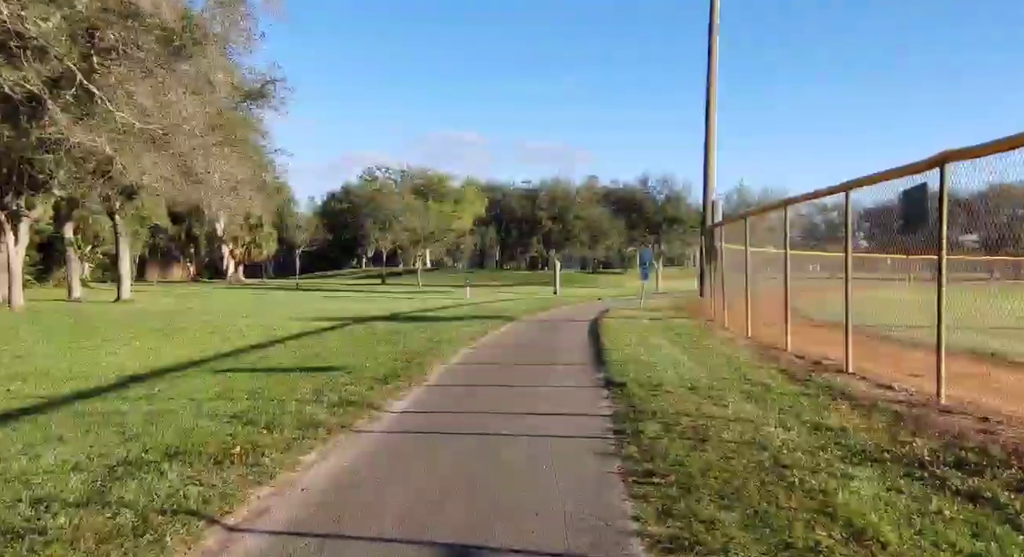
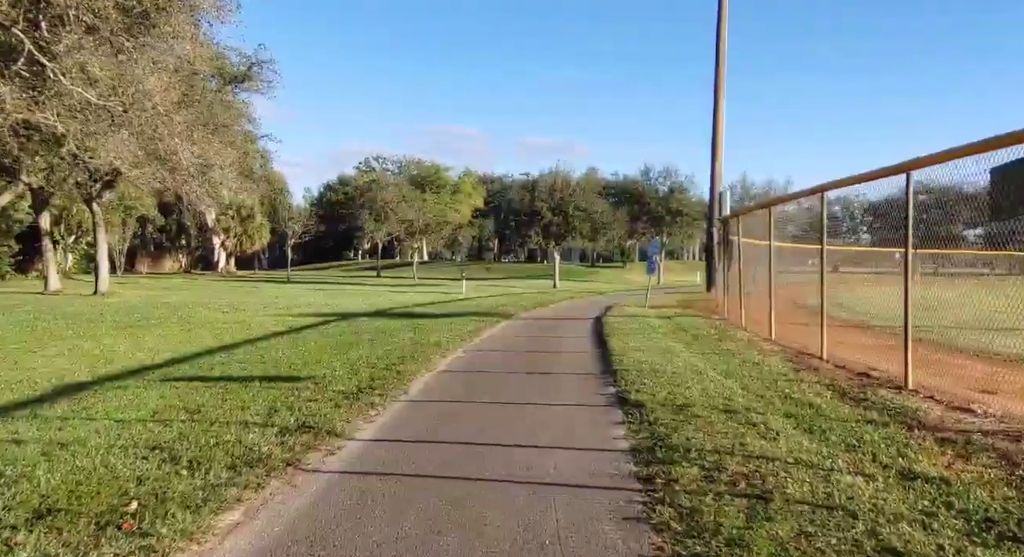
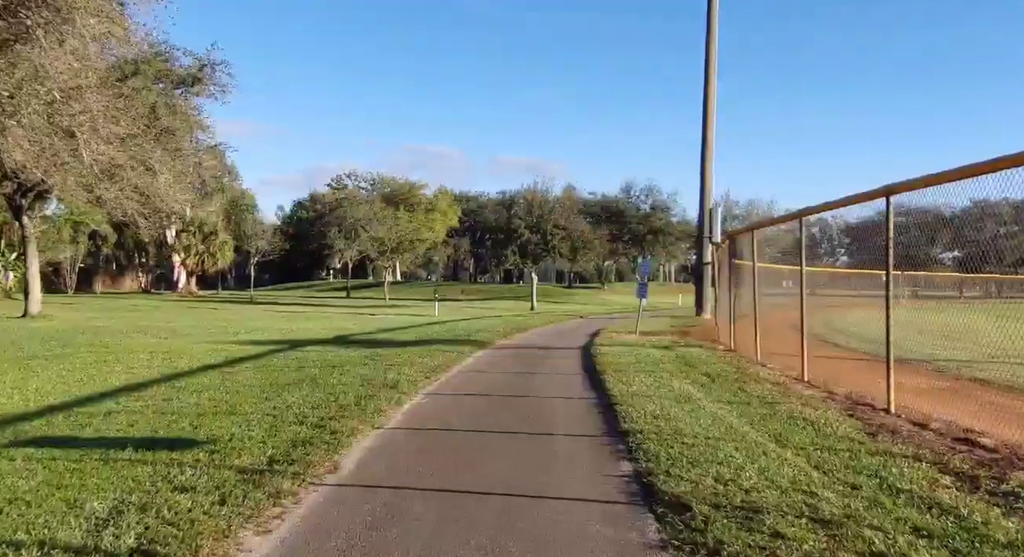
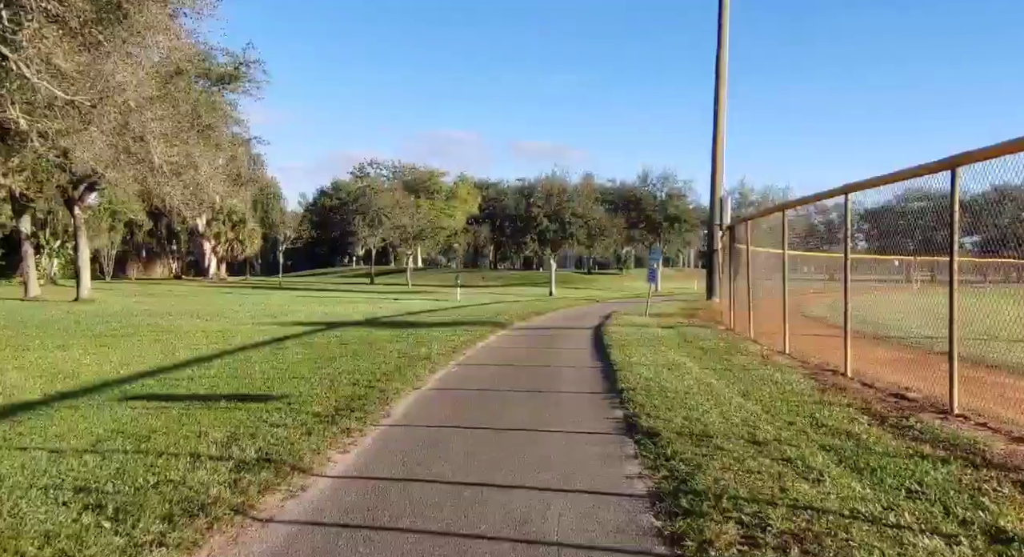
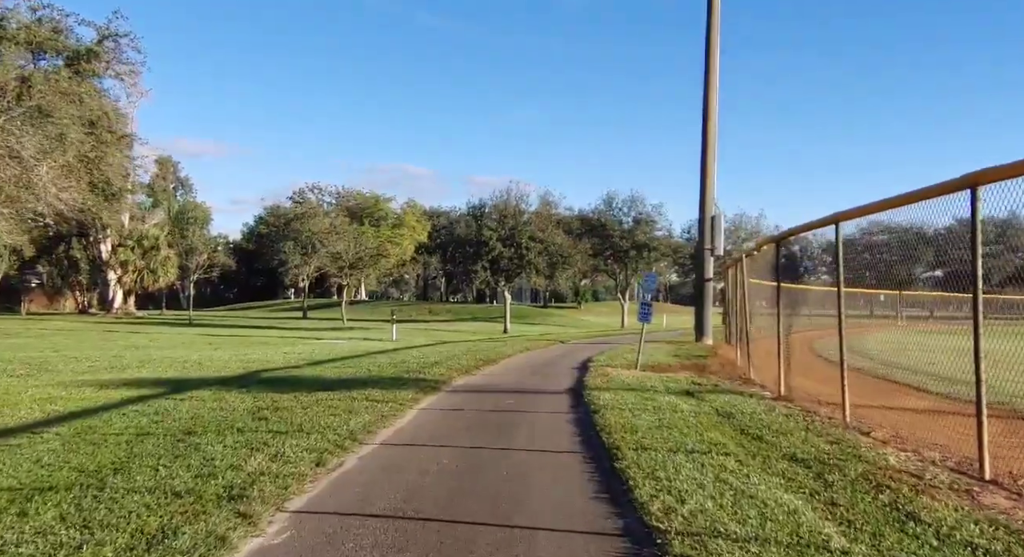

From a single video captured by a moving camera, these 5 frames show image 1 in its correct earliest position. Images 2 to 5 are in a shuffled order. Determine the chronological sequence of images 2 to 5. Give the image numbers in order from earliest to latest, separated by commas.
2, 4, 3, 5
